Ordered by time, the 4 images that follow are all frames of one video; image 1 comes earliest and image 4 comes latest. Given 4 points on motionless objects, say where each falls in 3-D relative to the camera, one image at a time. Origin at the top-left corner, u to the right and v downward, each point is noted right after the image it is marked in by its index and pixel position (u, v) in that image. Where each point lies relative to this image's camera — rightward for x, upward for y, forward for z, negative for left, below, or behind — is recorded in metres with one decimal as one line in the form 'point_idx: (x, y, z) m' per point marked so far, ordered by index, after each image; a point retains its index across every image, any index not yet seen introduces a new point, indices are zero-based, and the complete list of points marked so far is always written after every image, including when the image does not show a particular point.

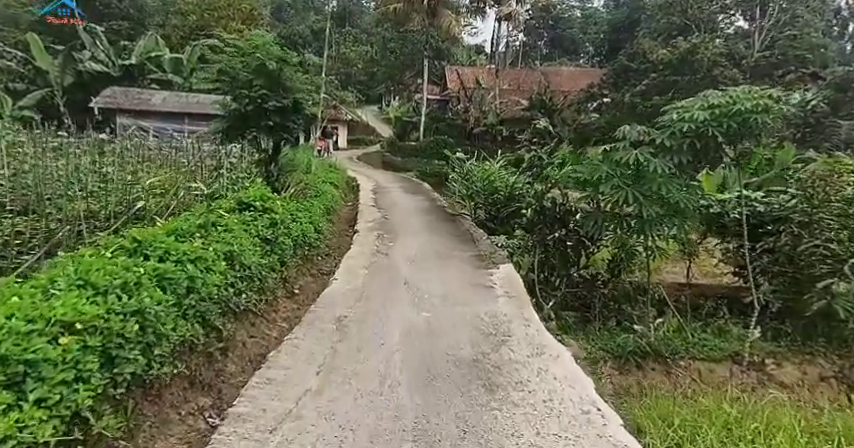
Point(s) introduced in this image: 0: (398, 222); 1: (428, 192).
0: (-0.4, 0.0, +7.2) m
1: (0.0, +0.6, +11.1) m
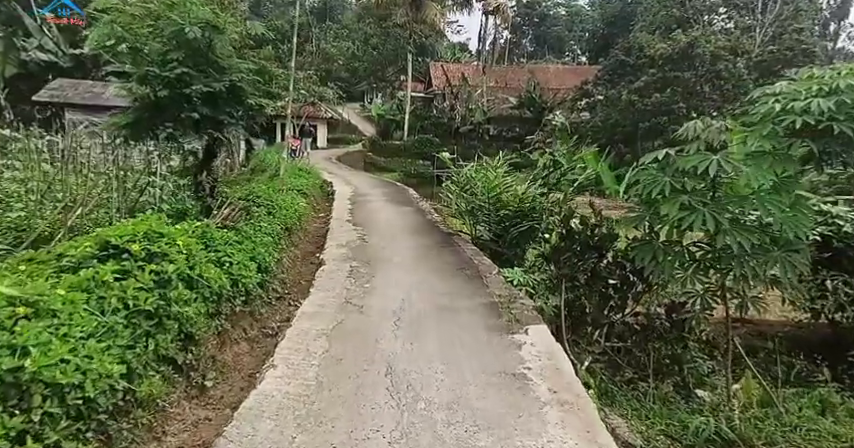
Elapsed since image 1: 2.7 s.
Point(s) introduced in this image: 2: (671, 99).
0: (-0.5, -0.2, +5.6) m
1: (-0.2, +0.4, +9.5) m
2: (+6.8, +3.5, +15.1) m
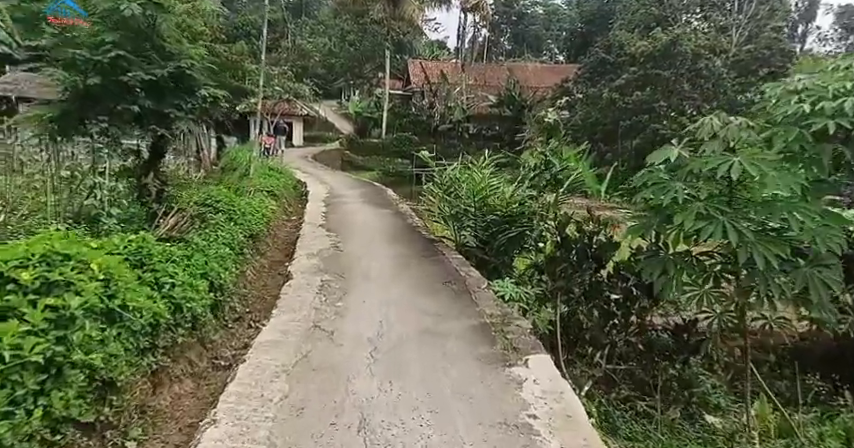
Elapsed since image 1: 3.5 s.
0: (-0.7, -0.3, +5.0) m
1: (-0.6, +0.4, +9.0) m
2: (+6.3, +3.5, +14.8) m
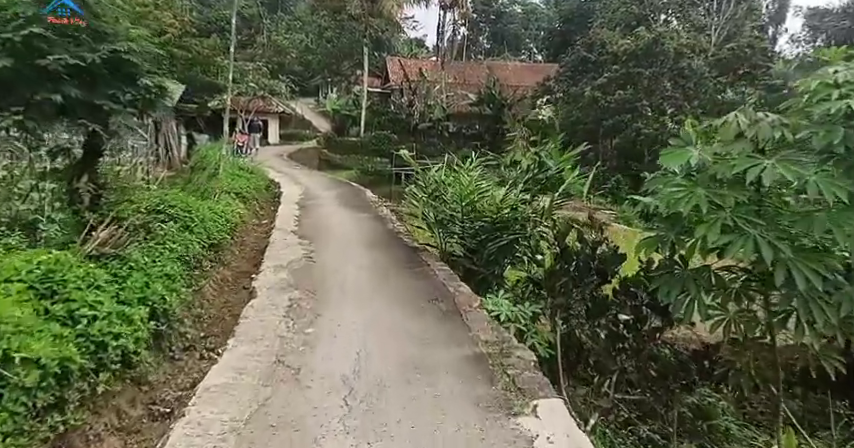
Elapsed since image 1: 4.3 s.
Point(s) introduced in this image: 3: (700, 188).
0: (-0.9, -0.4, +4.5) m
1: (-0.9, +0.3, +8.4) m
2: (+5.7, +3.5, +14.6) m
3: (+1.5, +0.2, +2.8) m
